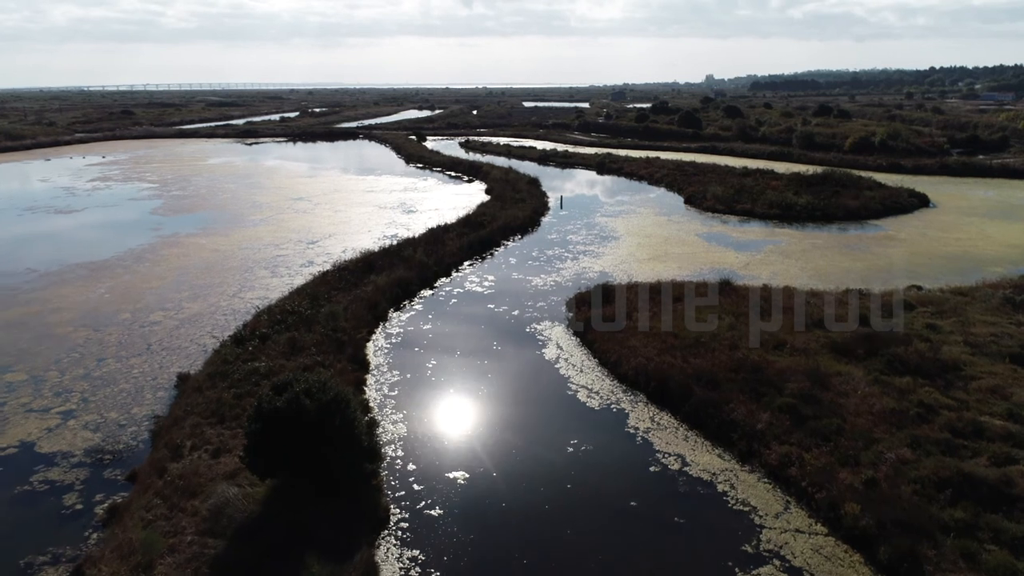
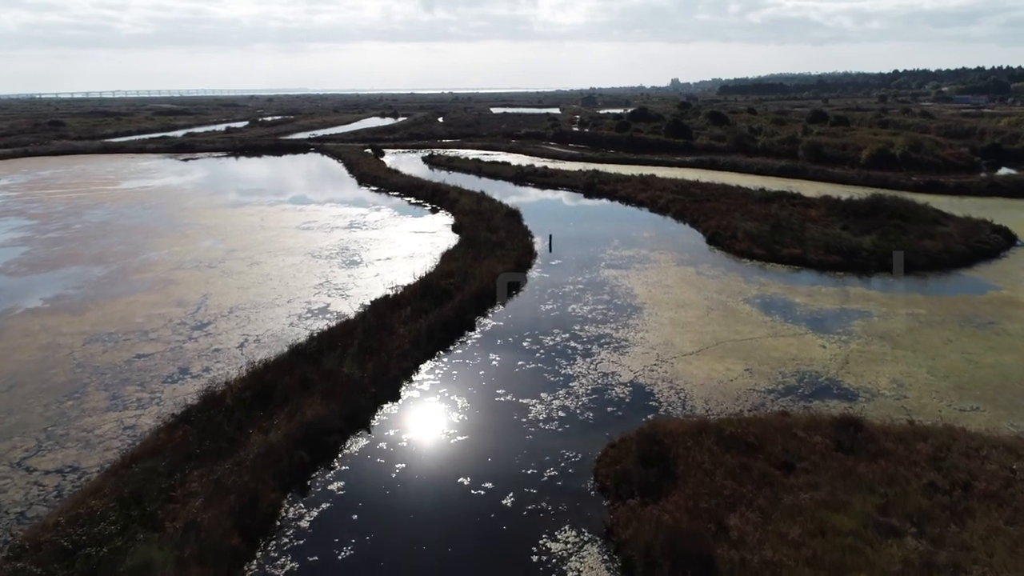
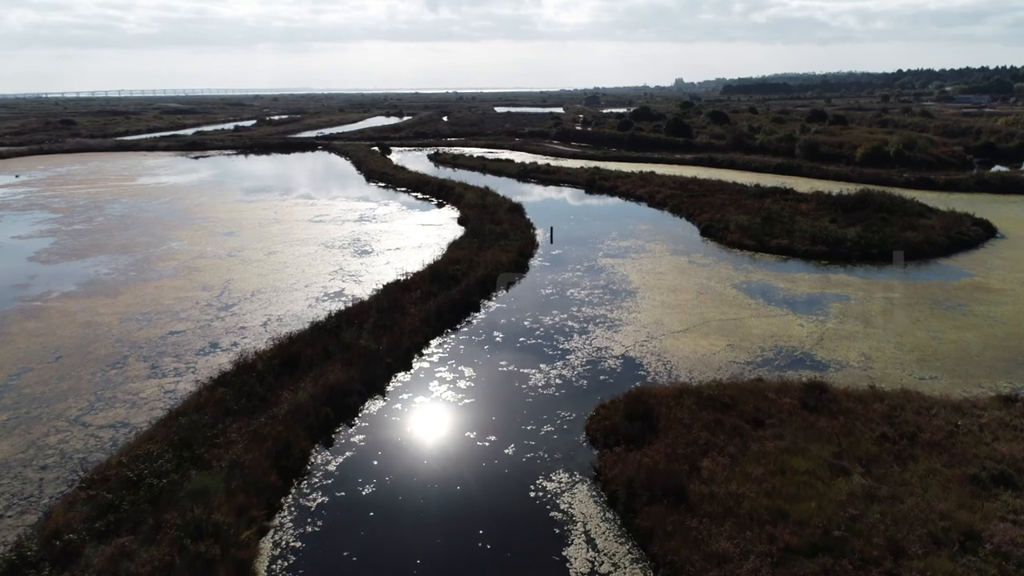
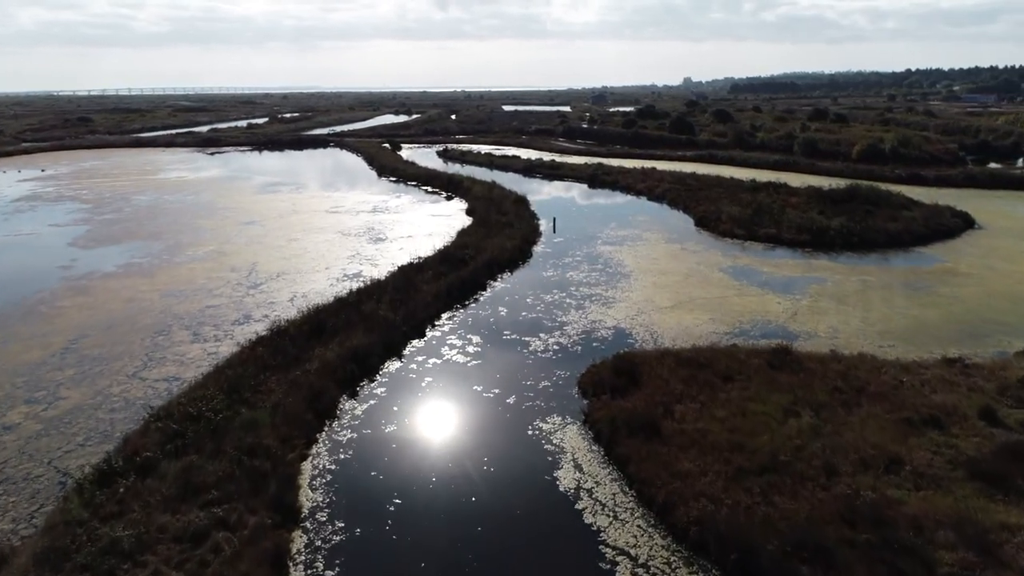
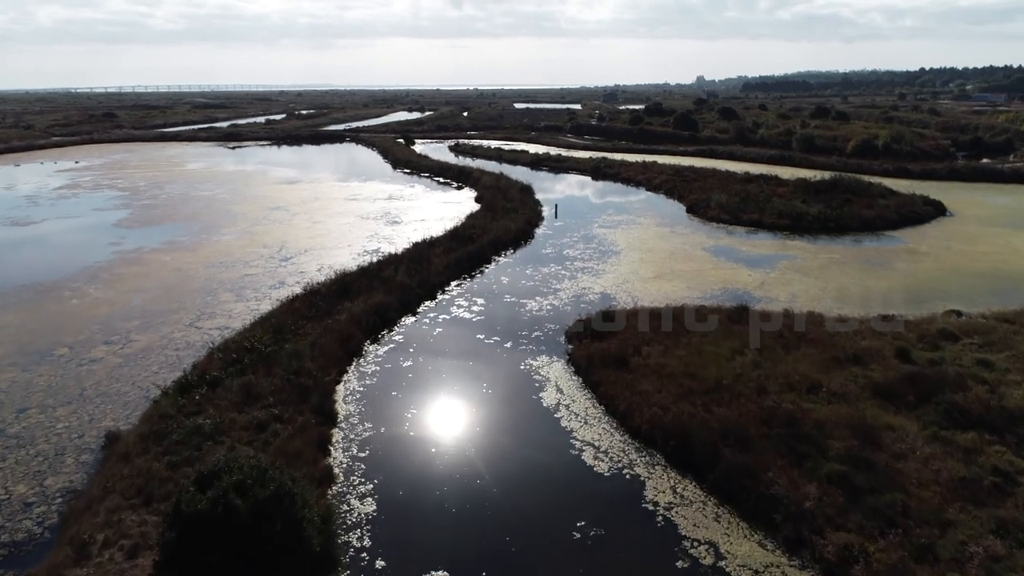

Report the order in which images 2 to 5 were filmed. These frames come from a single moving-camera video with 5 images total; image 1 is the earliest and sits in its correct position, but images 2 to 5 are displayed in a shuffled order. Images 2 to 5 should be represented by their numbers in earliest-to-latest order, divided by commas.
5, 4, 3, 2
